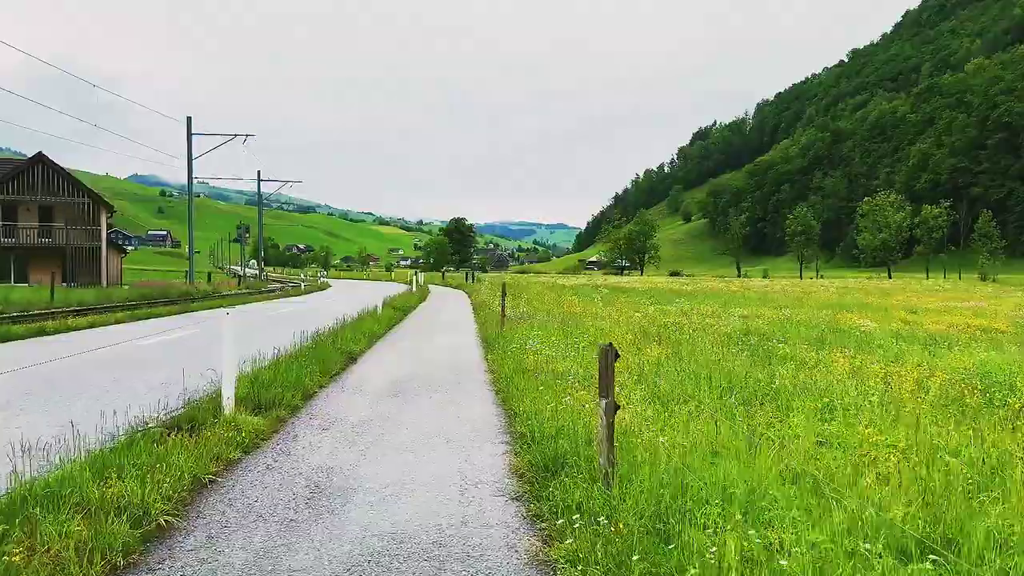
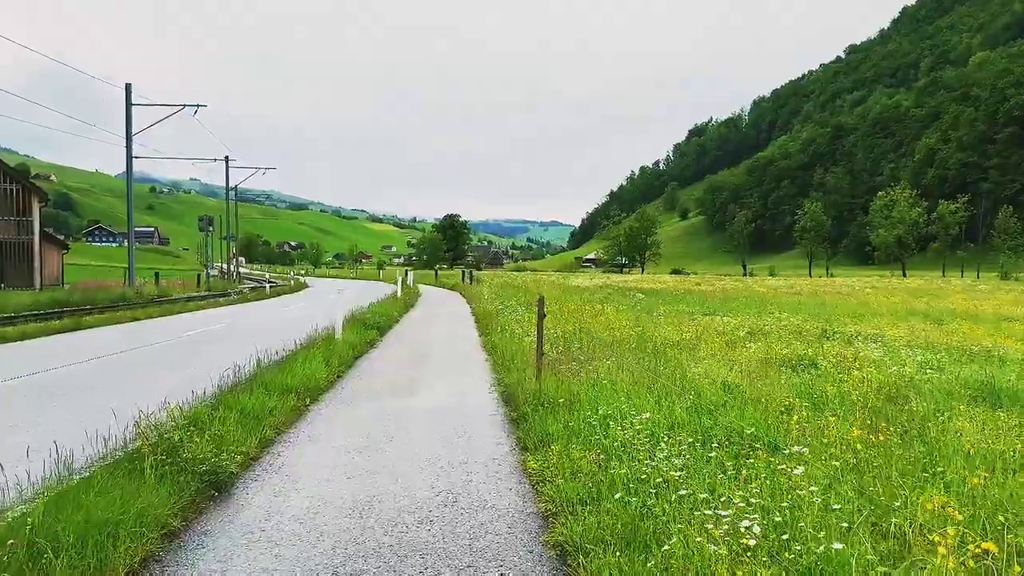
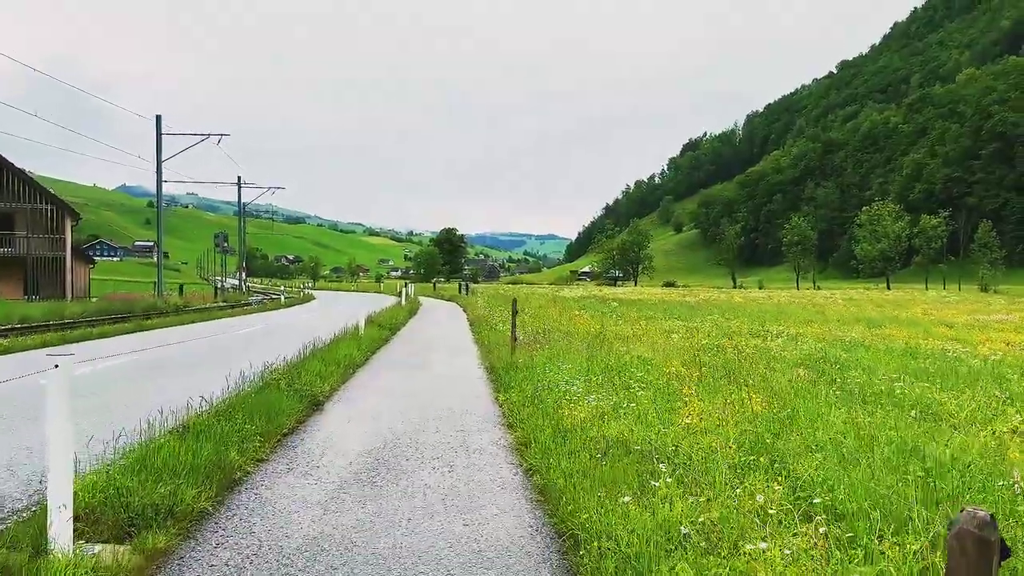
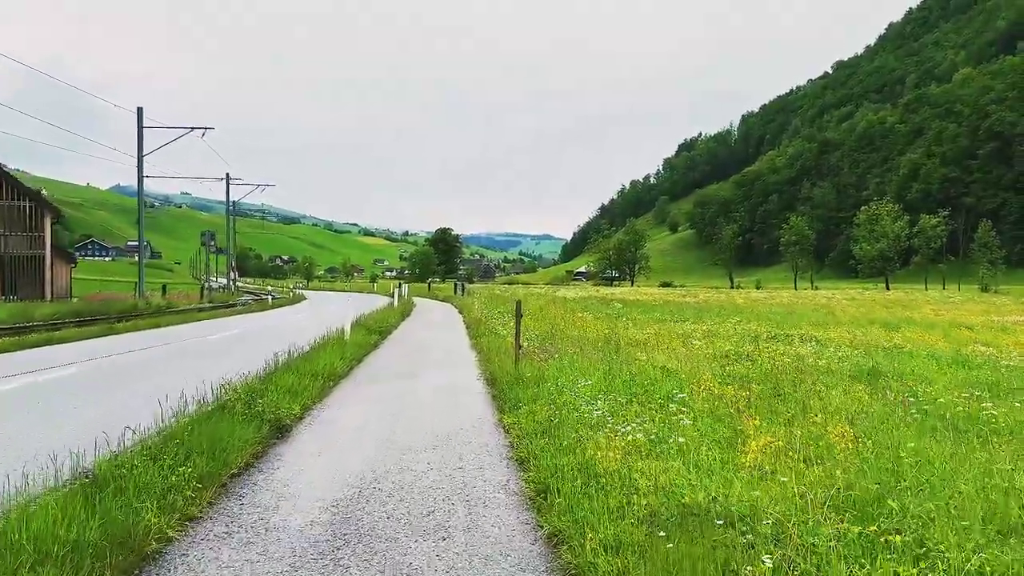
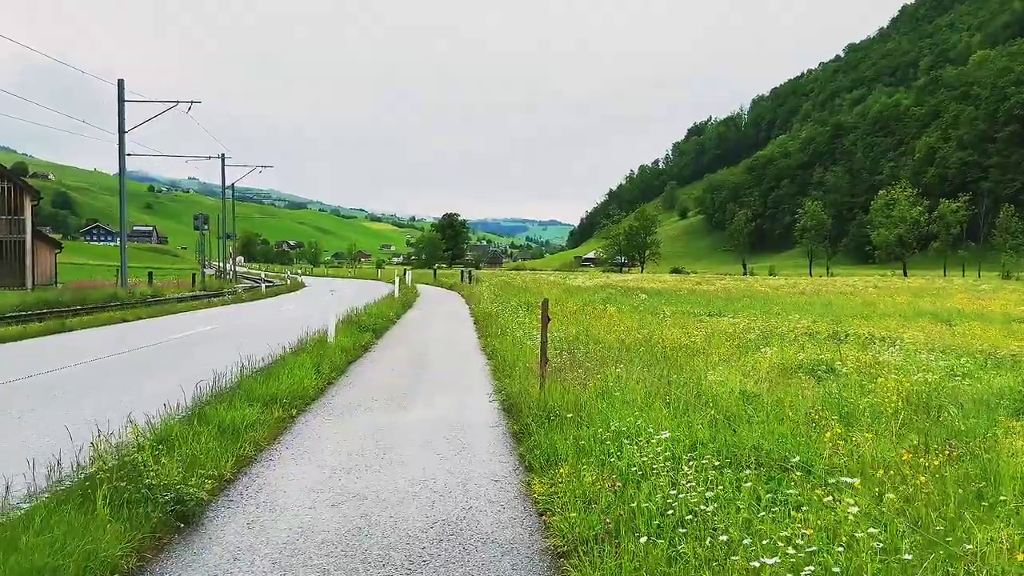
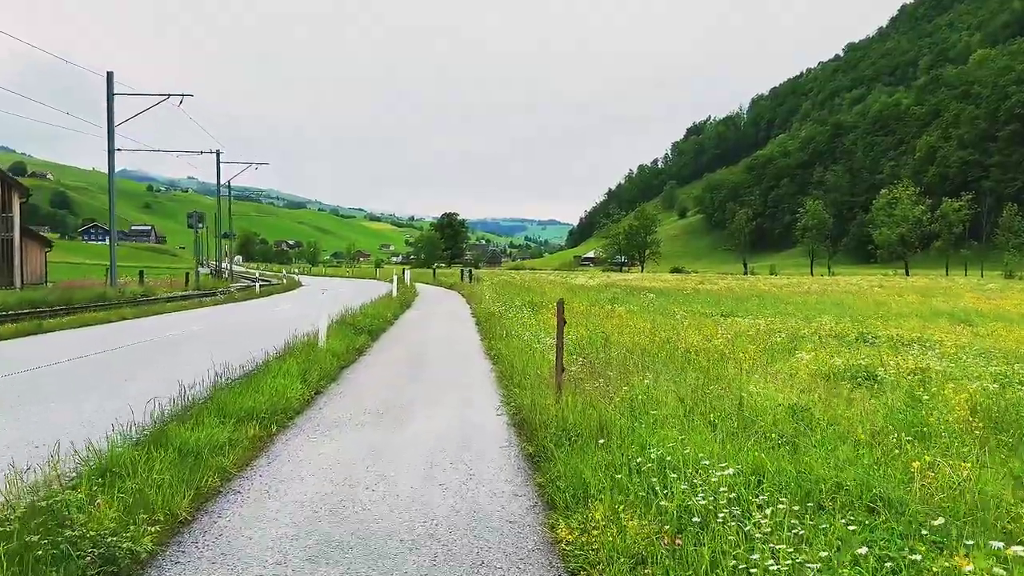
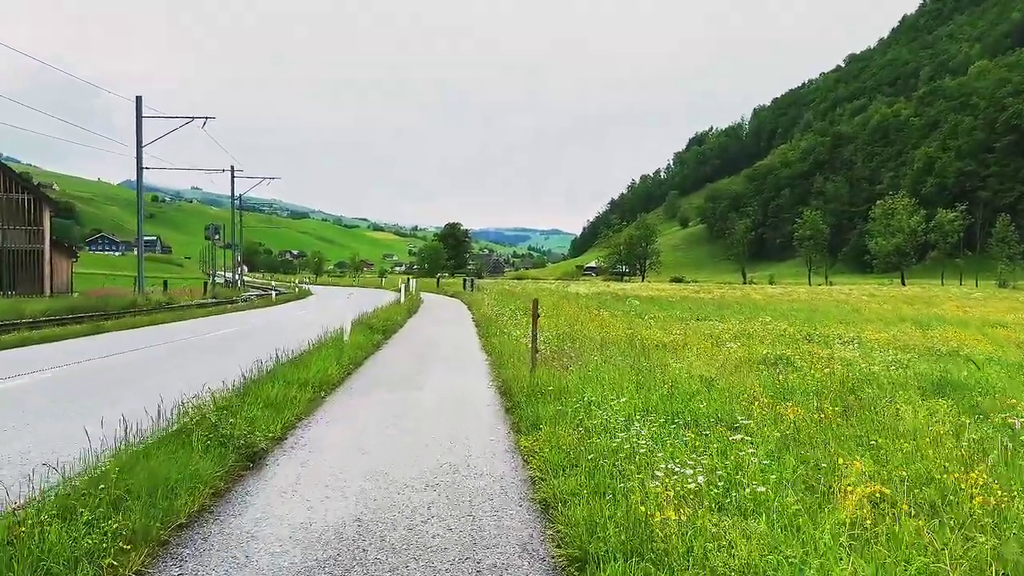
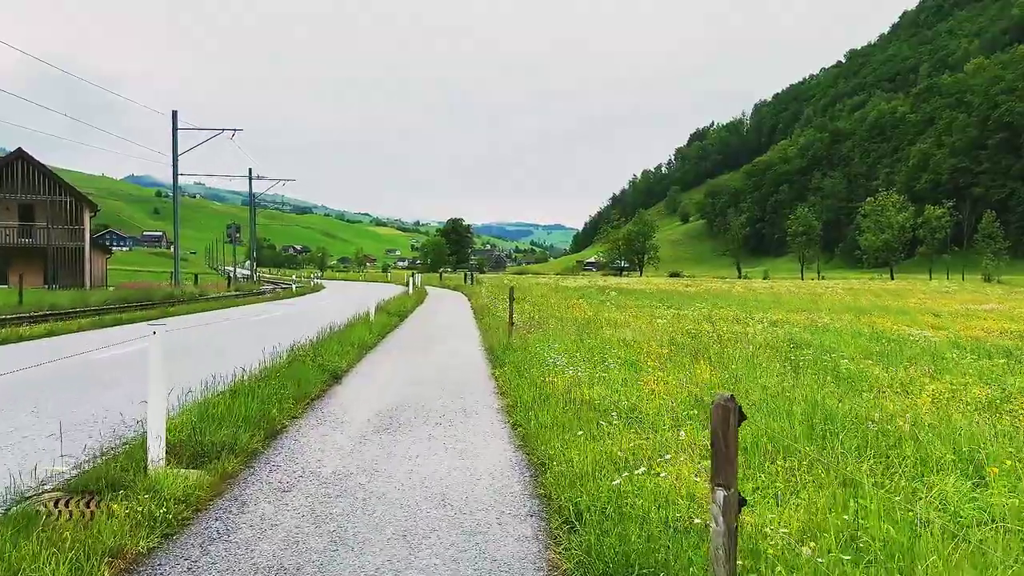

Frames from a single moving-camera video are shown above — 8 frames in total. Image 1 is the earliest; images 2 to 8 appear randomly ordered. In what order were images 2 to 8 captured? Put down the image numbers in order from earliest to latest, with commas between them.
8, 3, 4, 7, 2, 5, 6
